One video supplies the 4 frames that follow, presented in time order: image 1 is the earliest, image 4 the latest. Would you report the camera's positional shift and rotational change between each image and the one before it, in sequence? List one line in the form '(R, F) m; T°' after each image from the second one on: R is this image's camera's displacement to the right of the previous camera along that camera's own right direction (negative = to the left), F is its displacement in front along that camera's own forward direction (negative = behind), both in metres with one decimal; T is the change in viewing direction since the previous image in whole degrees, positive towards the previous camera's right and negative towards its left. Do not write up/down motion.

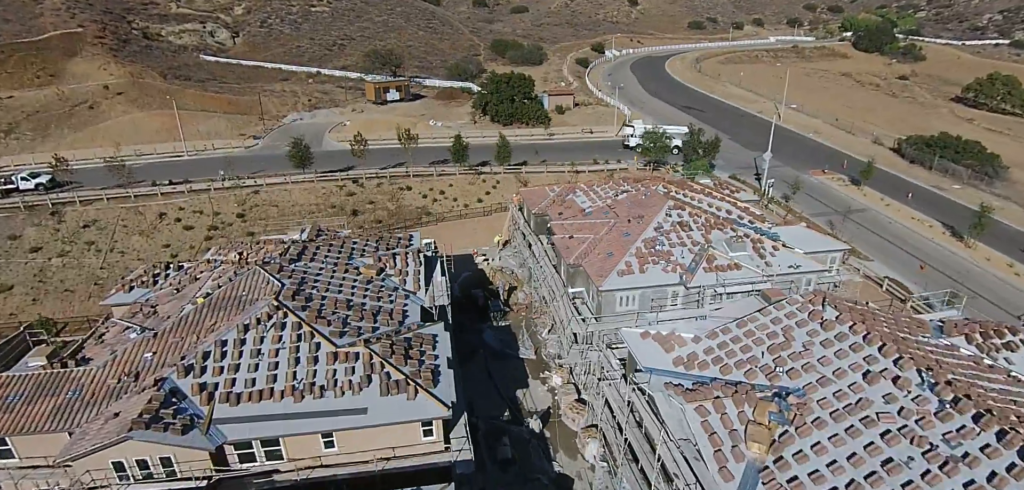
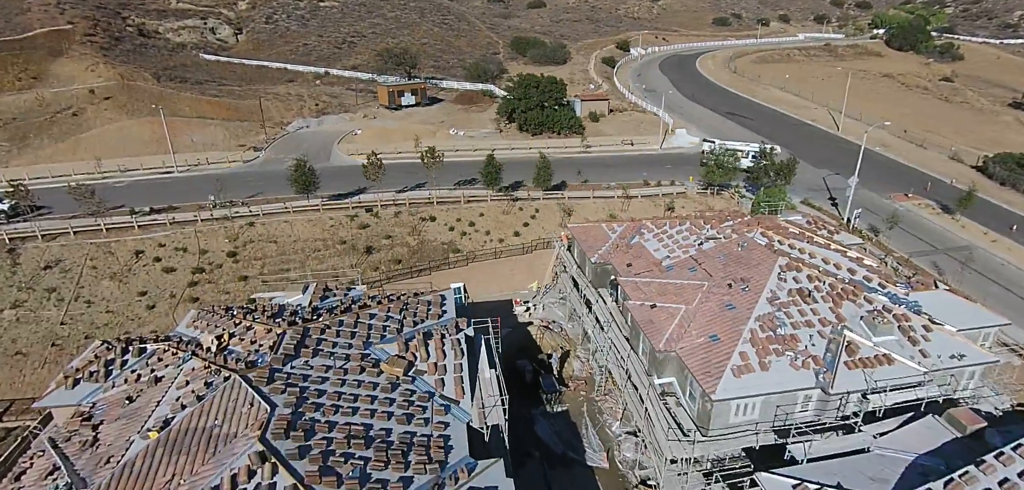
(-2.4, +6.9) m; -1°
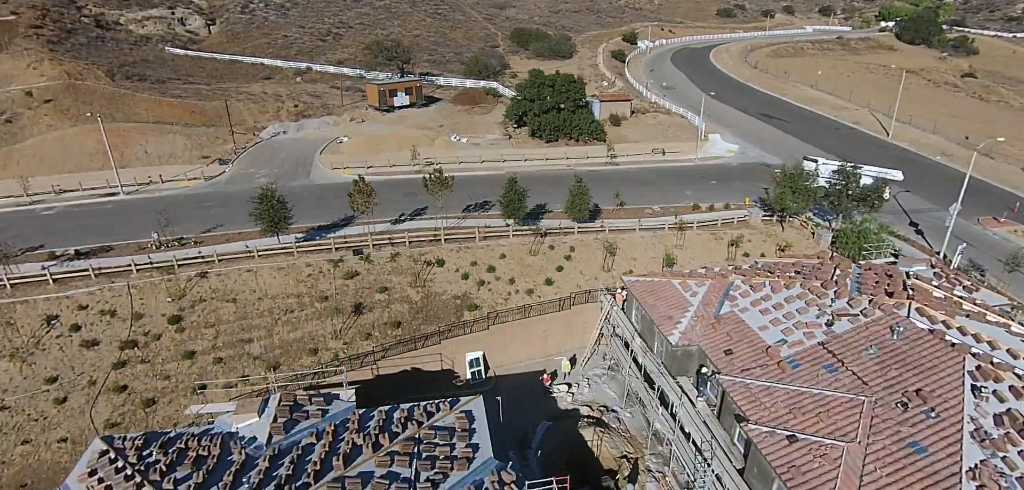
(-2.1, +8.1) m; +1°
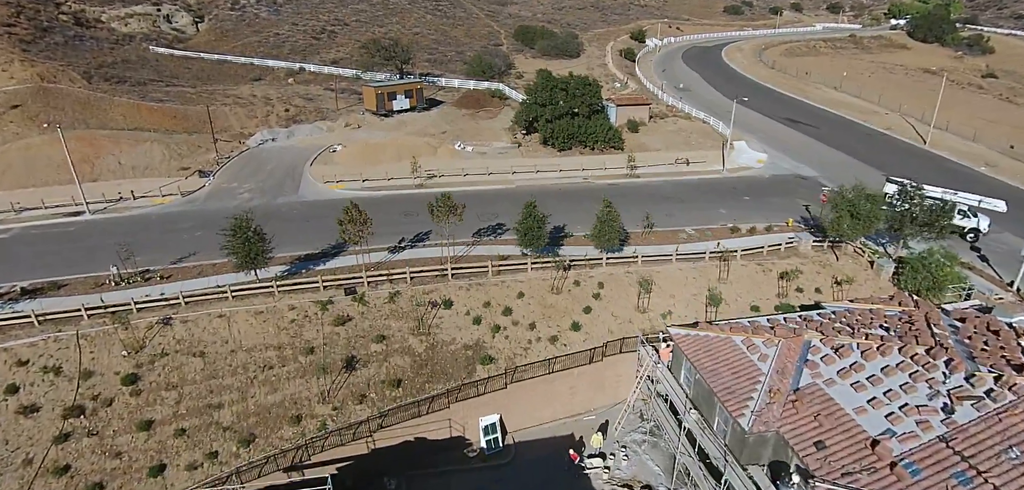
(-0.9, +4.3) m; 0°
